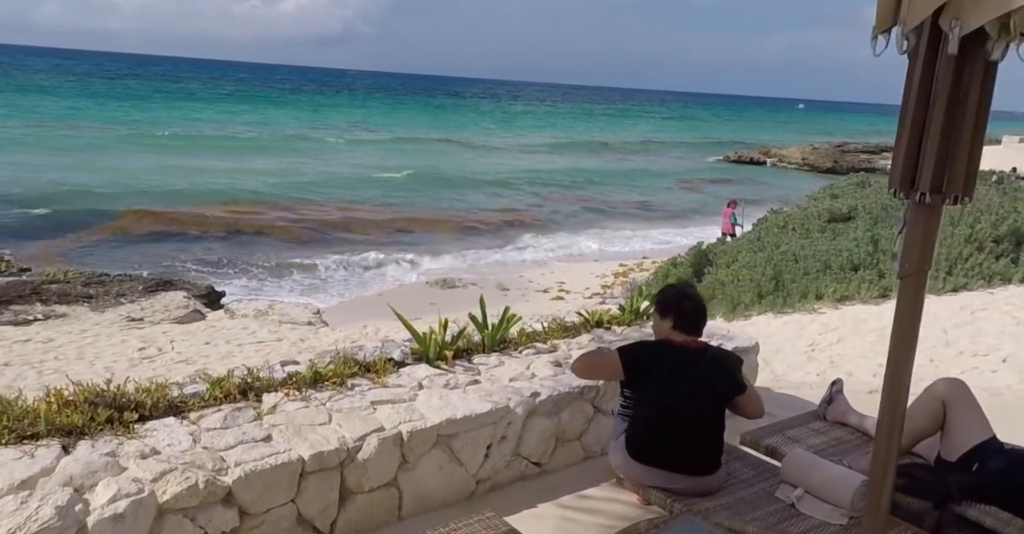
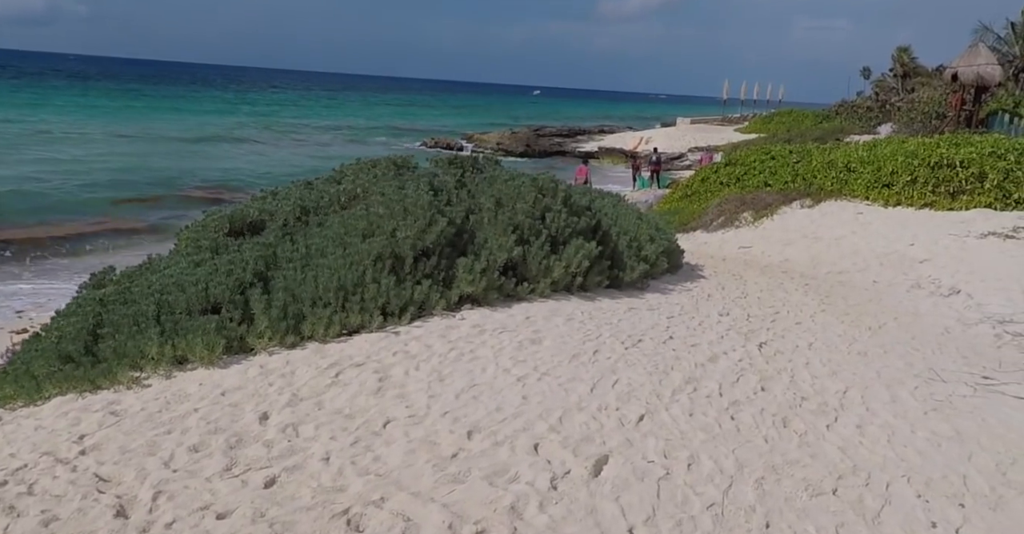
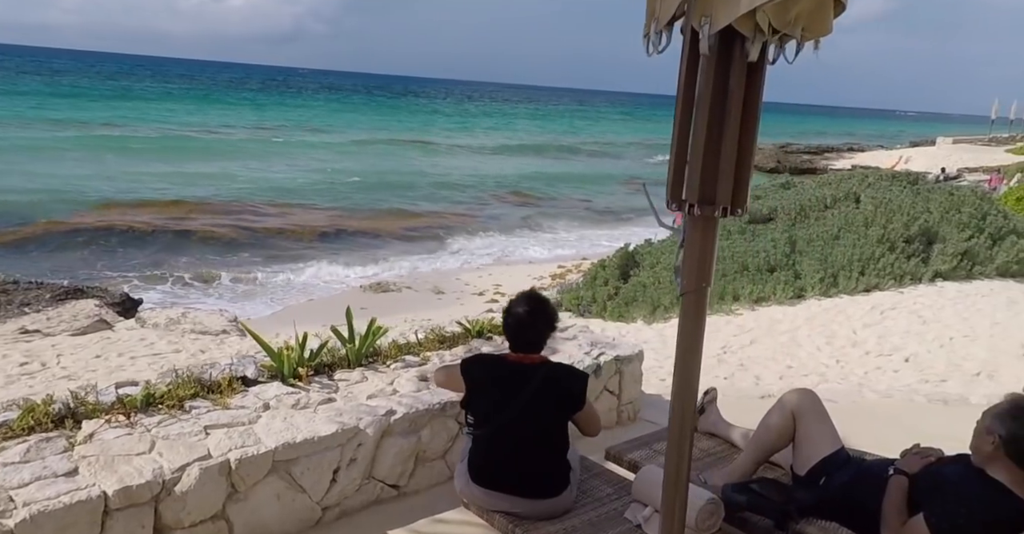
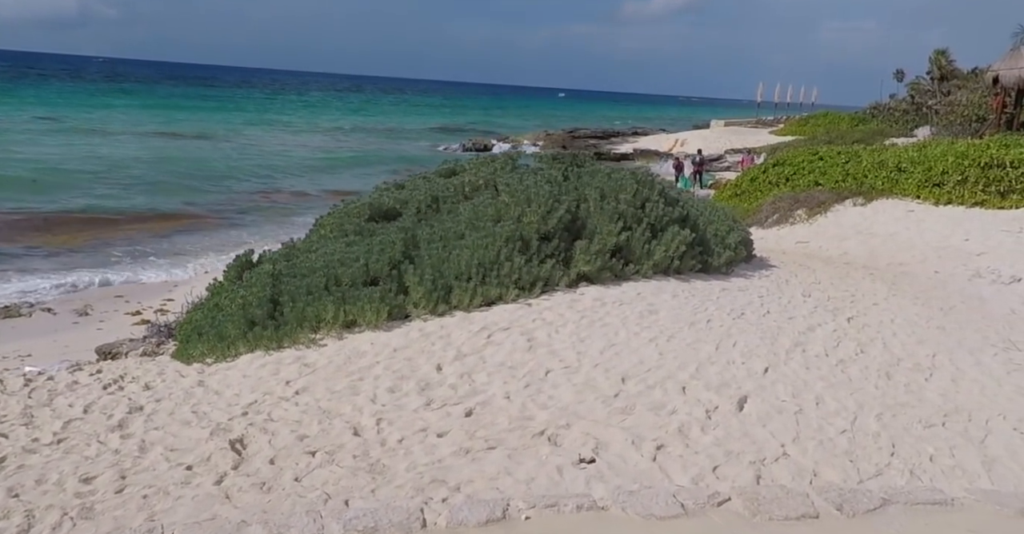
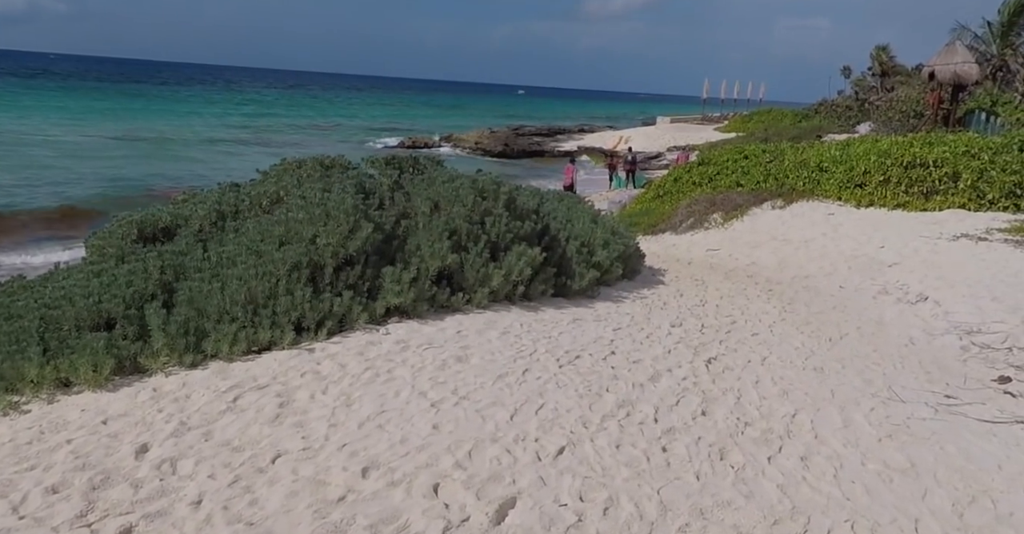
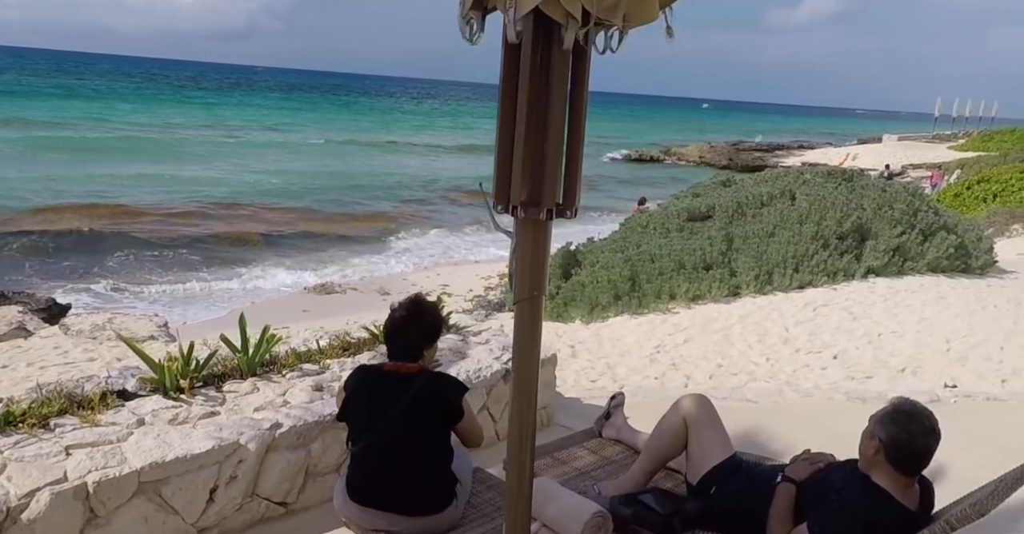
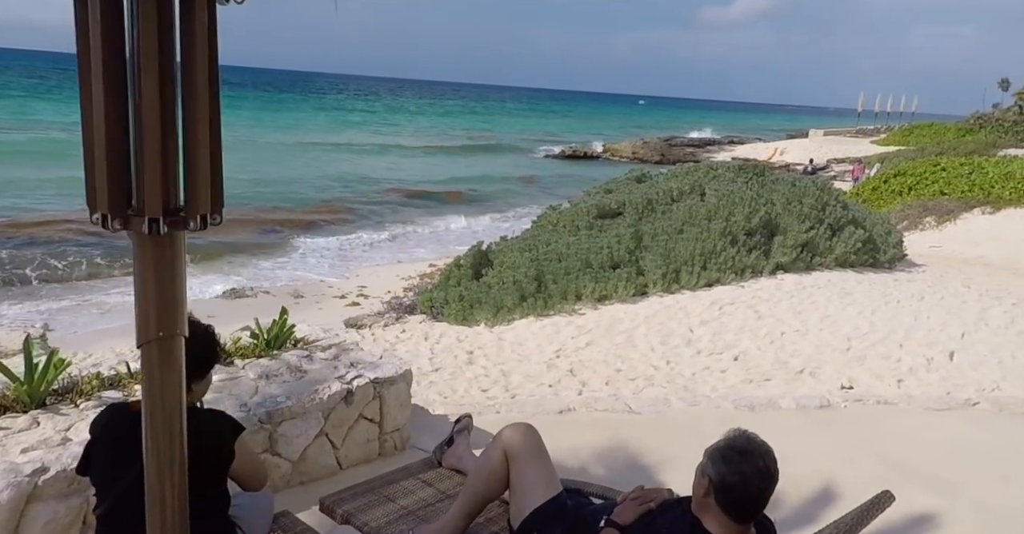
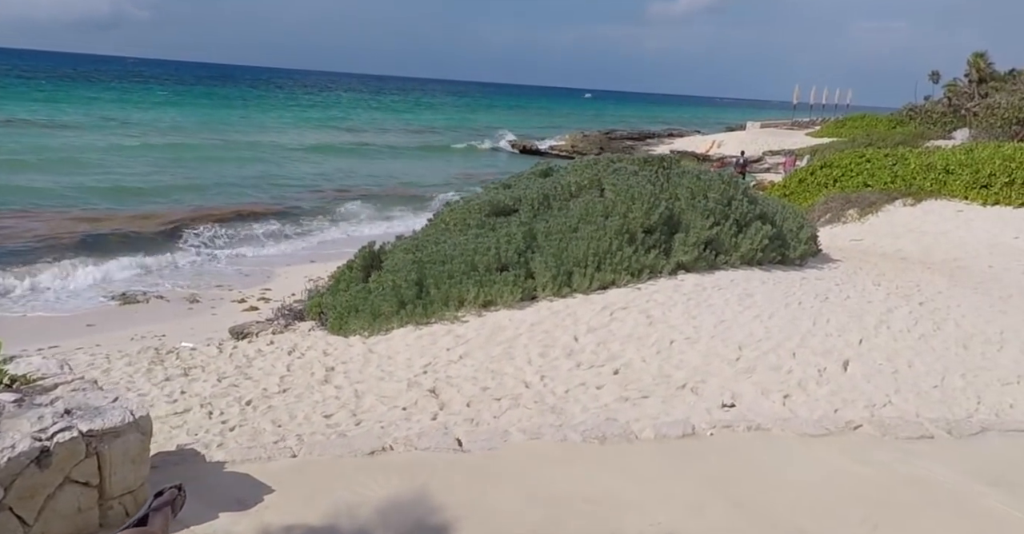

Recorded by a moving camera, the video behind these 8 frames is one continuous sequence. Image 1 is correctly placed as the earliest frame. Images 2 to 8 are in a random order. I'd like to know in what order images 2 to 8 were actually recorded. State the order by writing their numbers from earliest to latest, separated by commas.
3, 6, 7, 8, 4, 2, 5
